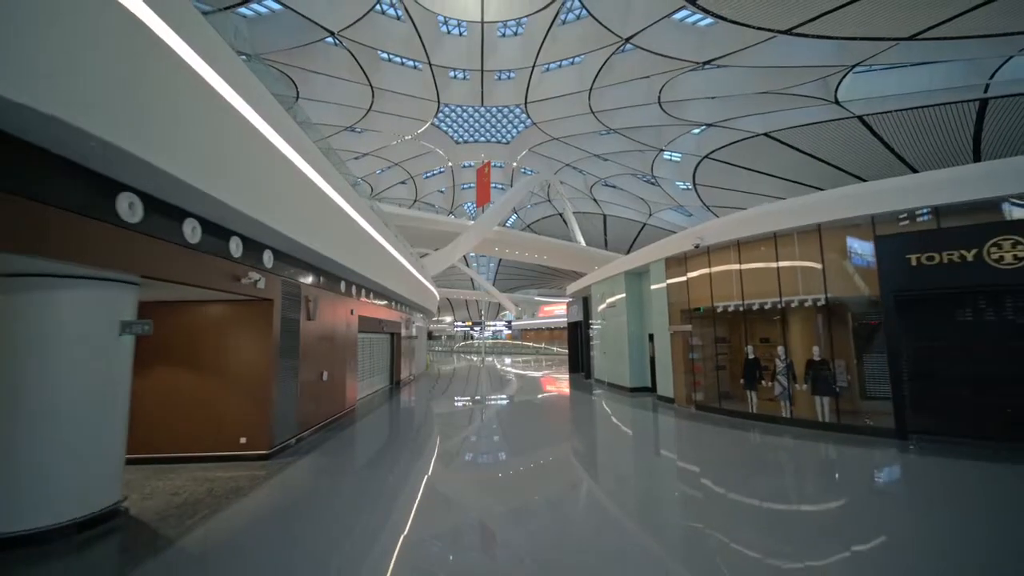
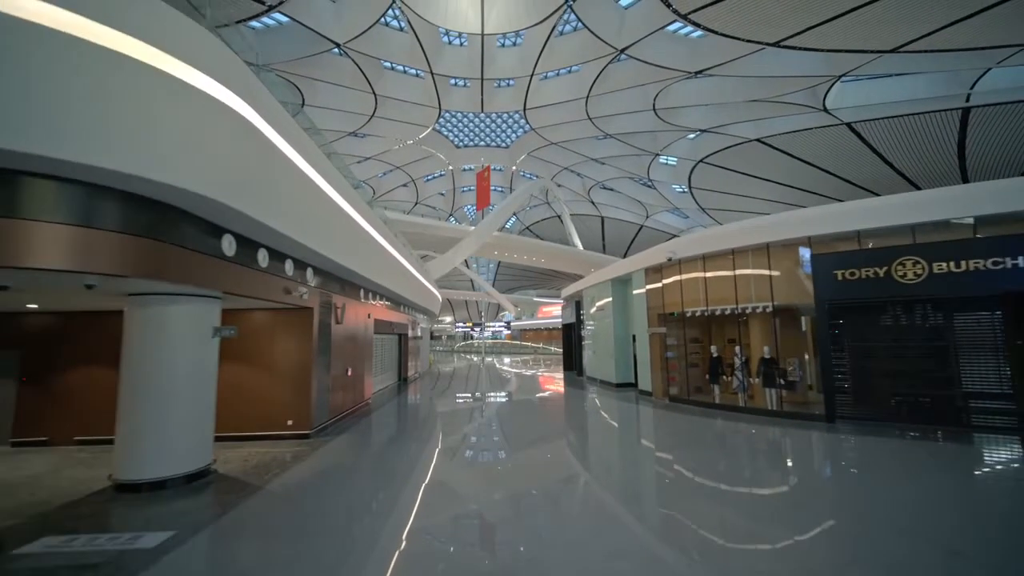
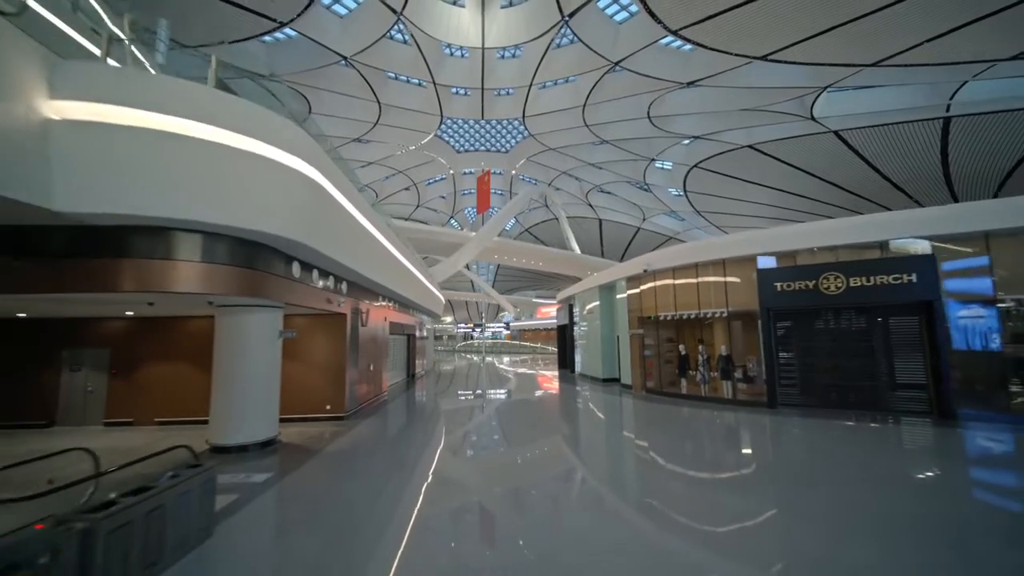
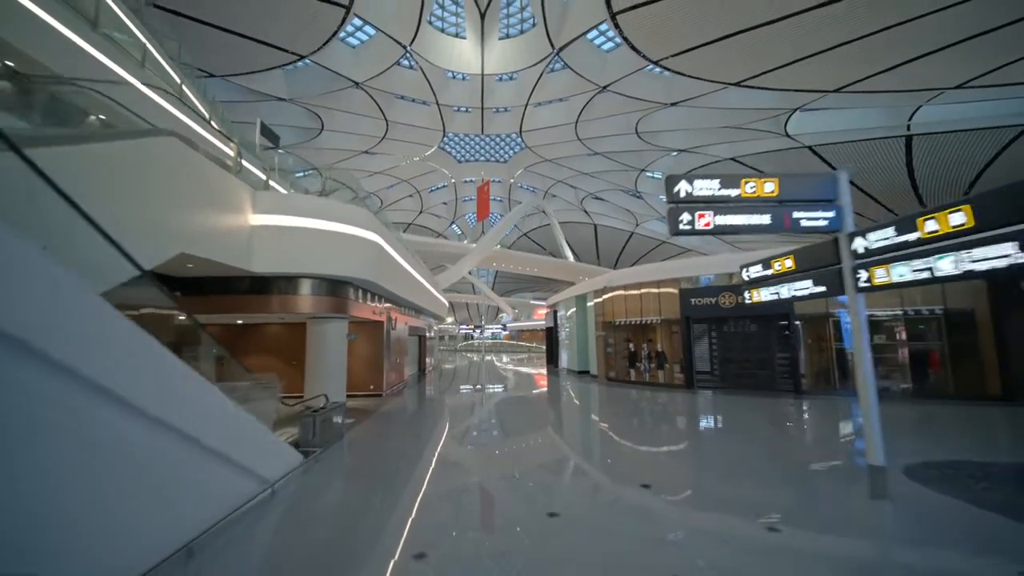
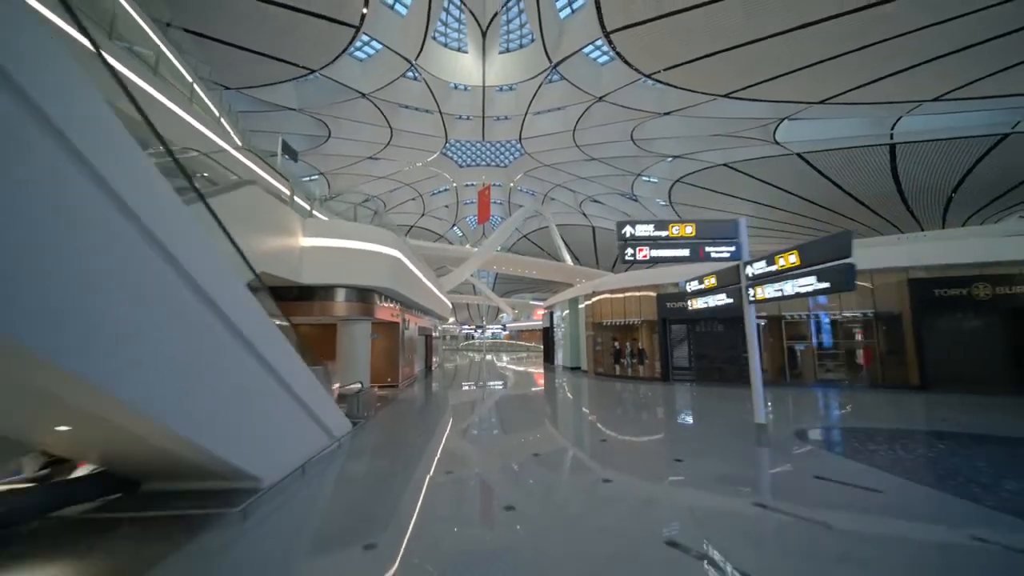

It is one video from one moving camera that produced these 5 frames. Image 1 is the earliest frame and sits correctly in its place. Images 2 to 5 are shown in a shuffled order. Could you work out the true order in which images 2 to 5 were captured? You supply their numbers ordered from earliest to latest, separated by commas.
2, 3, 4, 5
